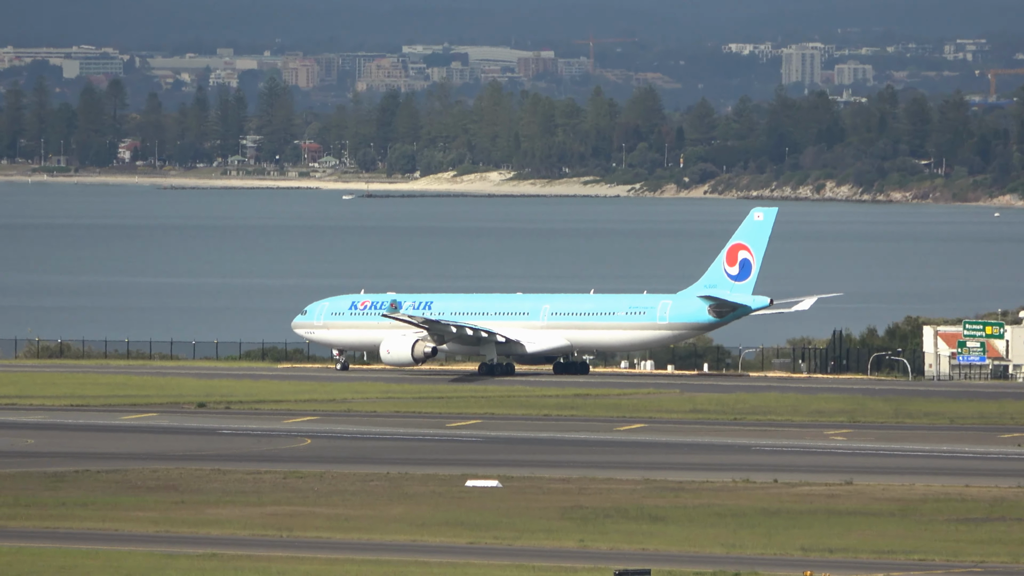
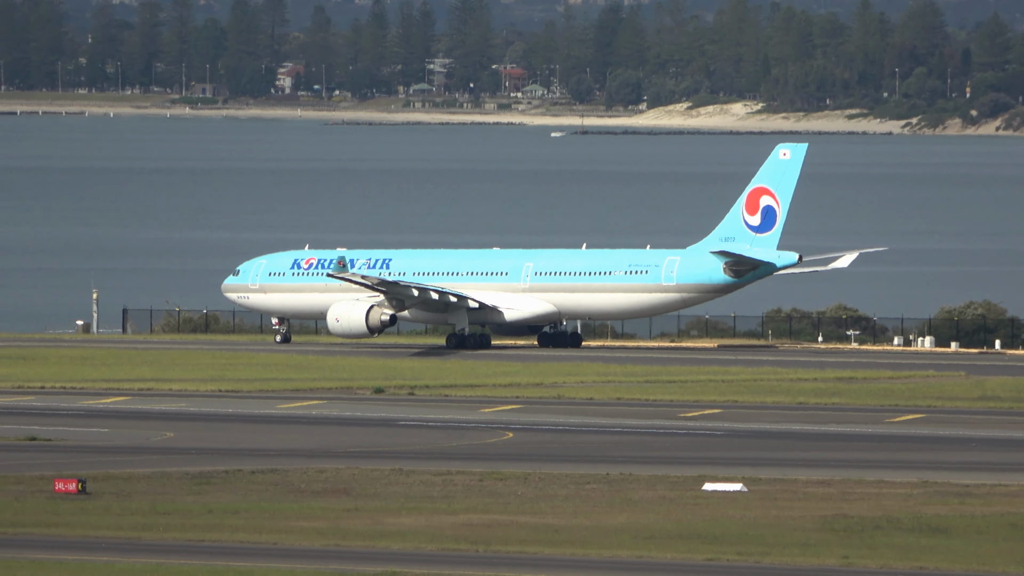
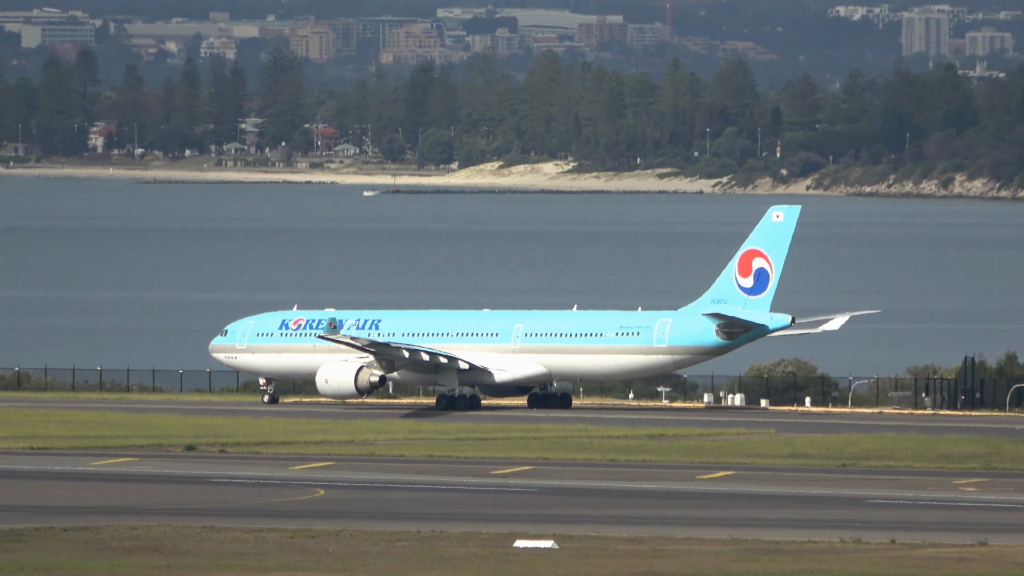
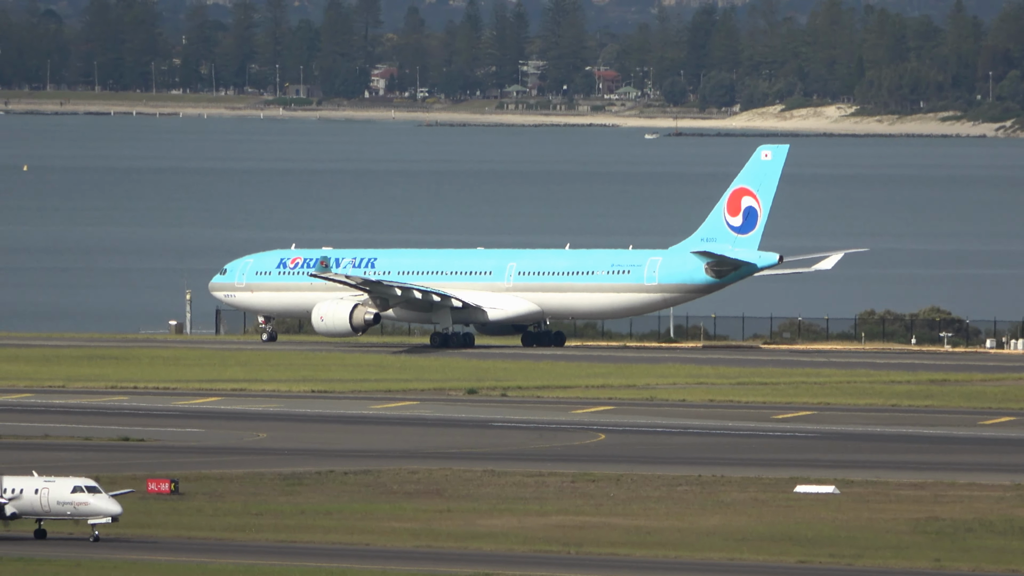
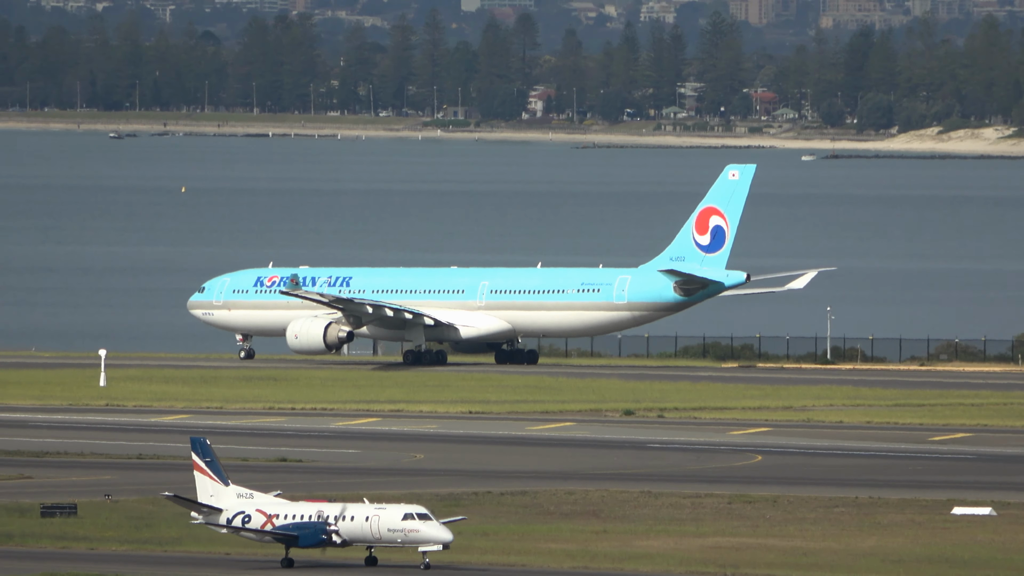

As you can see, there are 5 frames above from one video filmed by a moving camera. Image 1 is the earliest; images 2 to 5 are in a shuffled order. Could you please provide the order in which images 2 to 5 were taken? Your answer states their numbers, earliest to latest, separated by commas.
3, 2, 4, 5
